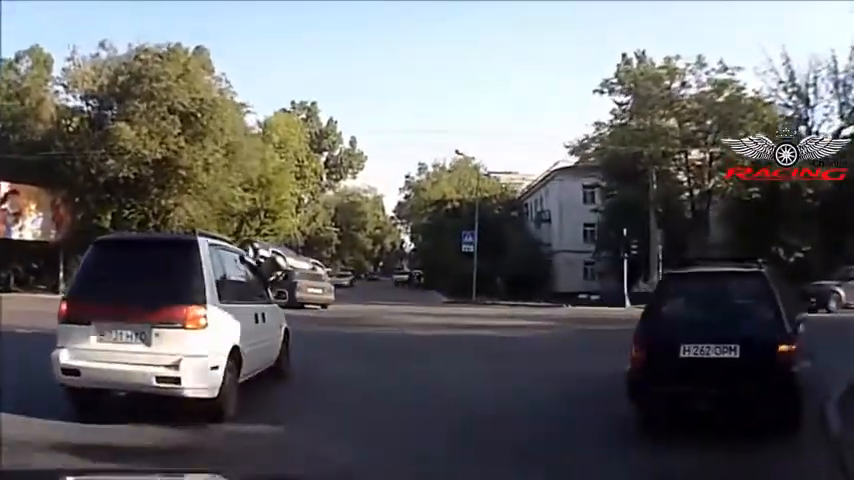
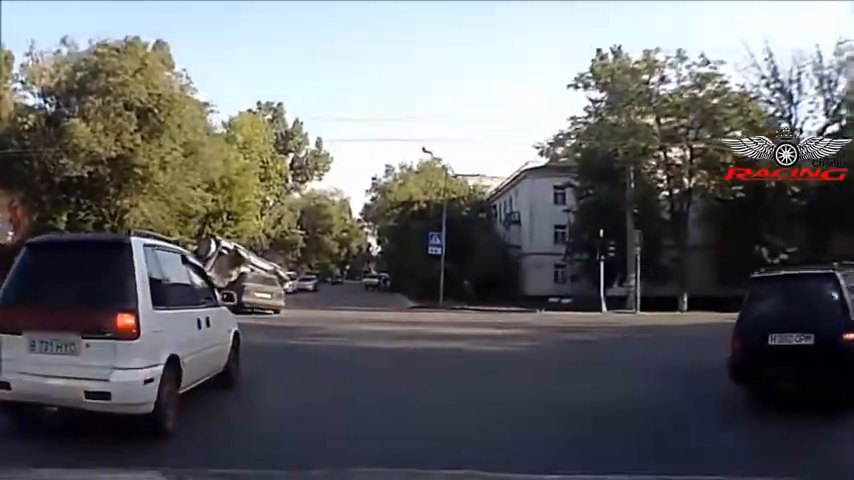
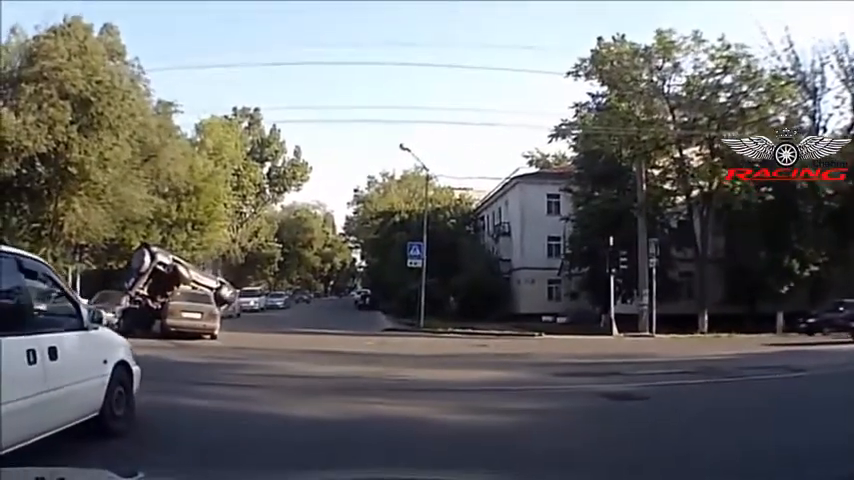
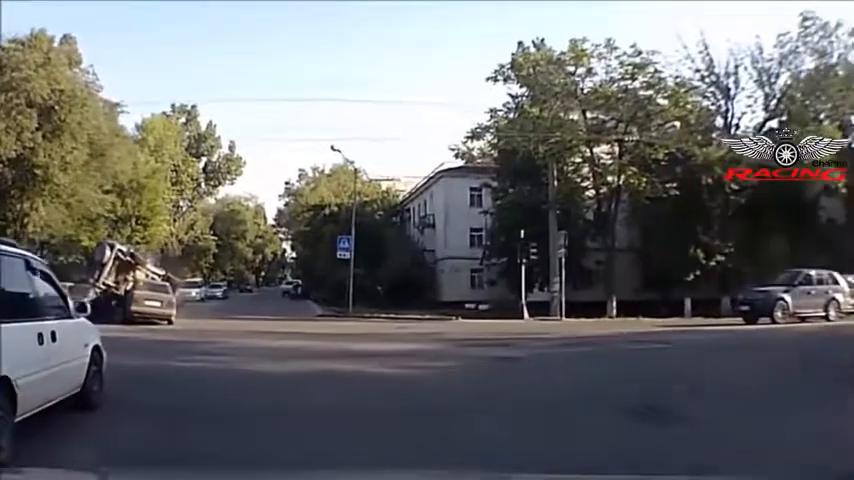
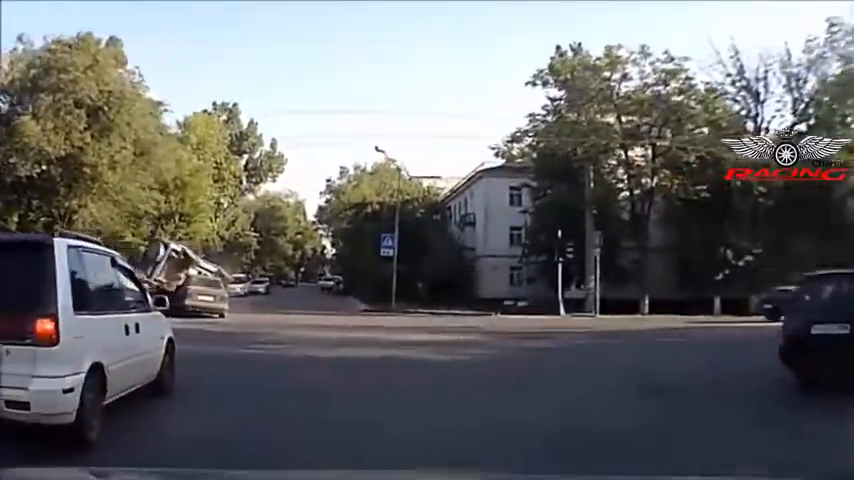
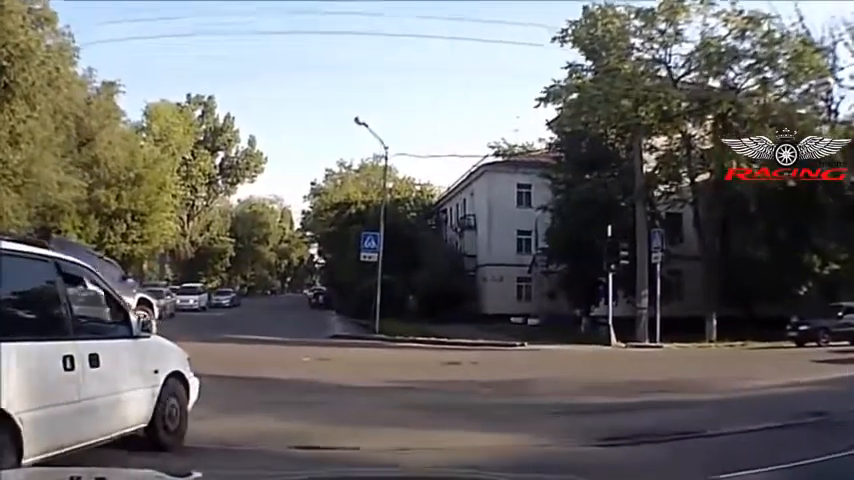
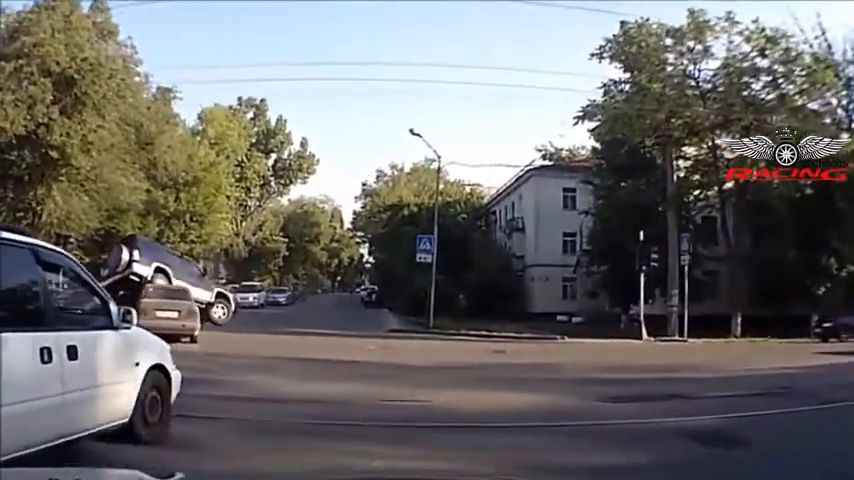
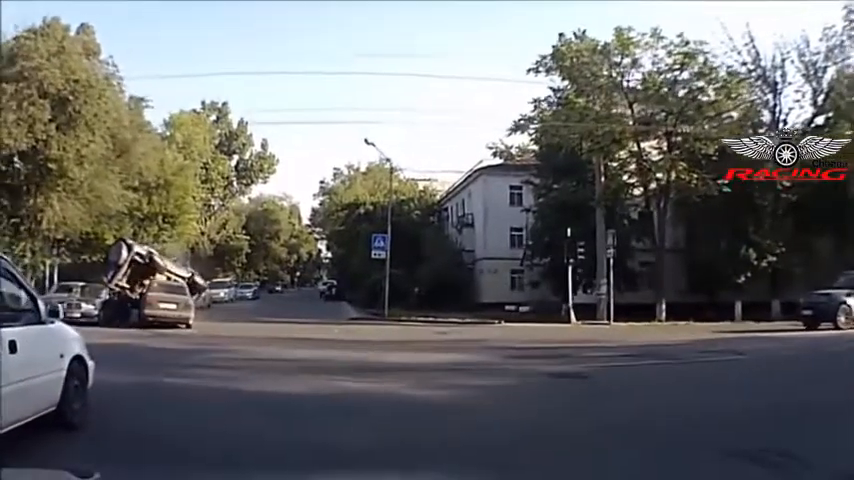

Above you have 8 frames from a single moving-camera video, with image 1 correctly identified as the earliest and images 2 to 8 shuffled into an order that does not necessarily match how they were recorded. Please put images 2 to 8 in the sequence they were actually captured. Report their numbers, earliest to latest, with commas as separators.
2, 5, 4, 8, 3, 7, 6
